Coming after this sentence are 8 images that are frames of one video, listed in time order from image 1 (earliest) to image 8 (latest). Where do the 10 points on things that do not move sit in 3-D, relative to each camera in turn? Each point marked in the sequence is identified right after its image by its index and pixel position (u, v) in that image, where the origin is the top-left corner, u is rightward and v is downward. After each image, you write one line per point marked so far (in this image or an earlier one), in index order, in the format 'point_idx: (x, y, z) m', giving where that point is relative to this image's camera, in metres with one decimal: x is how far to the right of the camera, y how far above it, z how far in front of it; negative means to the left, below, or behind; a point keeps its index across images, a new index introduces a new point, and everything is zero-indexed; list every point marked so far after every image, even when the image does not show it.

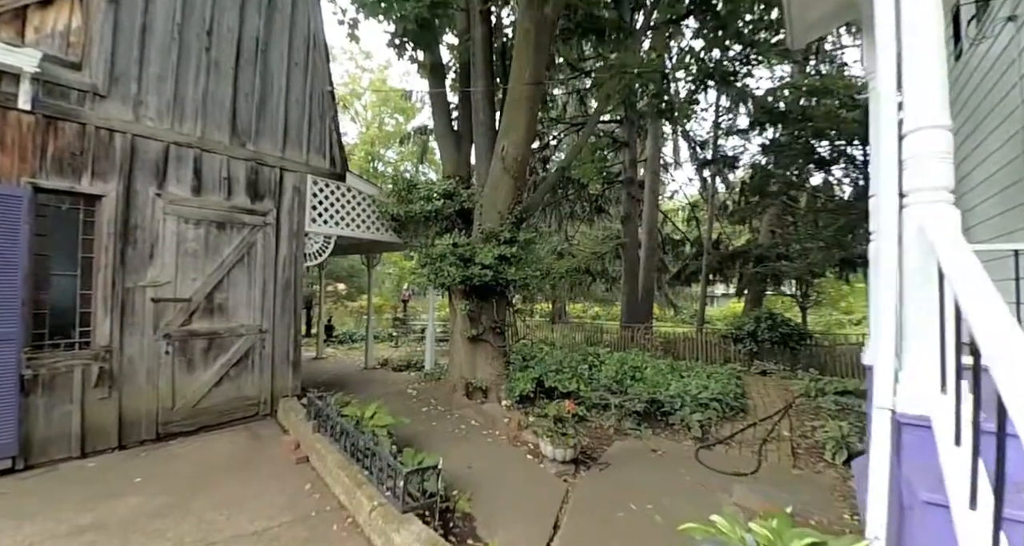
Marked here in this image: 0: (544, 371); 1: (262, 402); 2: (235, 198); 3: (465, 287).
0: (+0.5, -1.2, +5.4) m
1: (-3.0, -1.6, +5.3) m
2: (-3.2, +0.9, +5.1) m
3: (-0.7, -0.2, +5.7) m
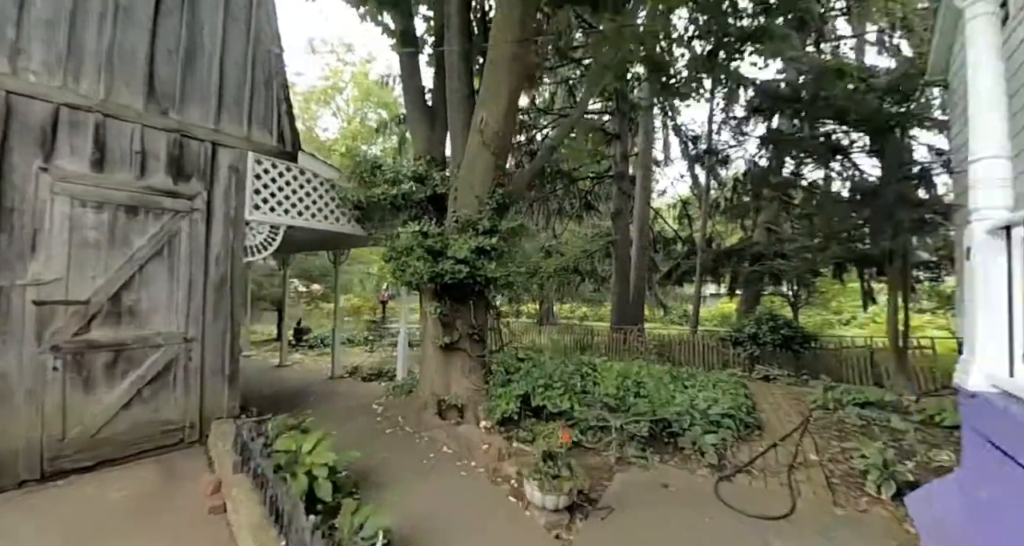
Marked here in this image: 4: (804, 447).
0: (+0.2, -1.1, +4.5) m
1: (-3.2, -1.5, +4.3) m
2: (-3.5, +0.9, +4.1) m
3: (-0.9, -0.1, +4.8) m
4: (+3.5, -2.1, +5.0) m
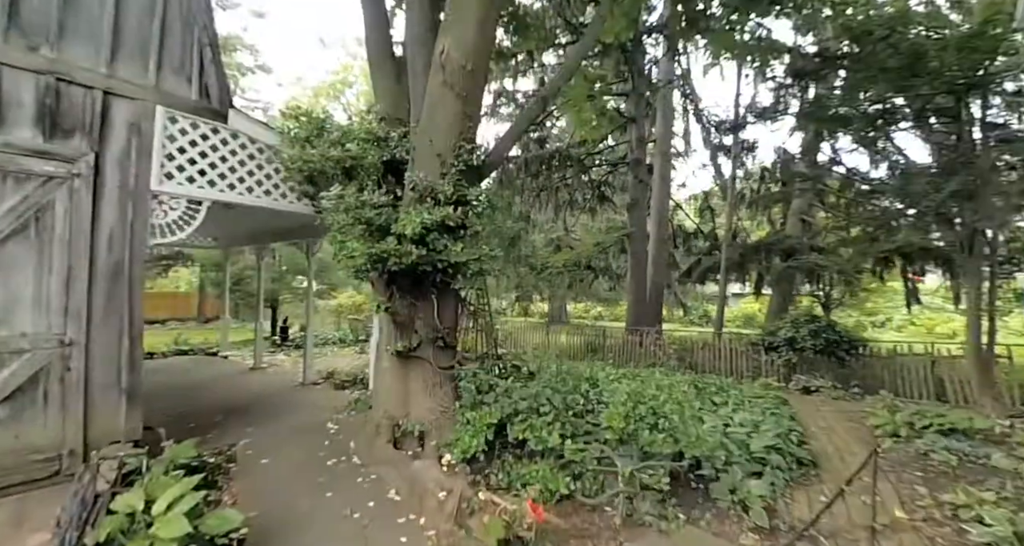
0: (0.0, -1.0, +3.3) m
1: (-3.5, -1.4, +3.2) m
2: (-3.7, +1.1, +3.1) m
3: (-1.1, 0.0, +3.6) m
4: (+3.3, -2.0, +3.7) m
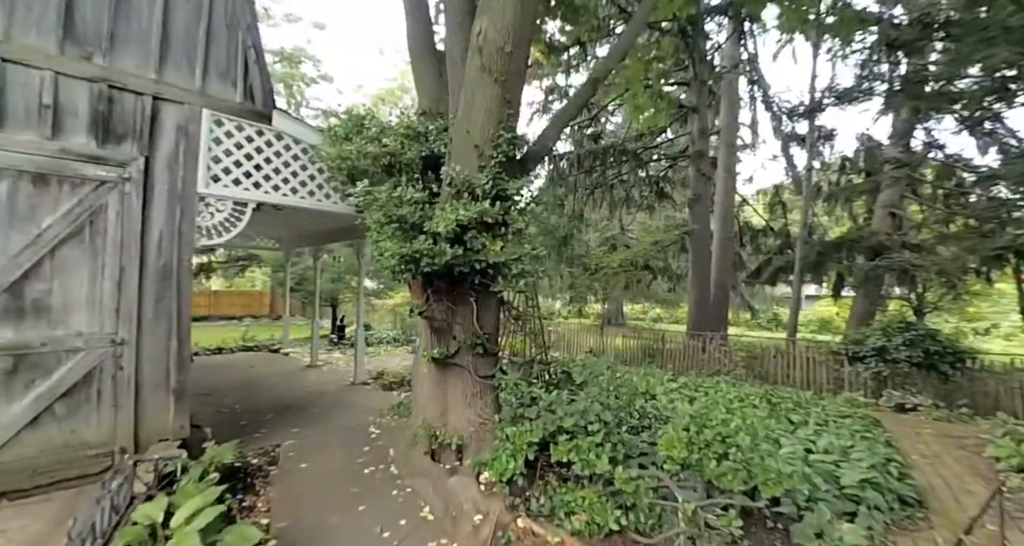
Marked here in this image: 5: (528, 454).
0: (+0.3, -1.0, +2.9) m
1: (-3.2, -1.4, +3.3) m
2: (-3.4, +1.0, +3.2) m
3: (-0.8, 0.0, +3.4) m
4: (+3.6, -2.0, +2.9) m
5: (+0.1, -1.2, +2.7) m
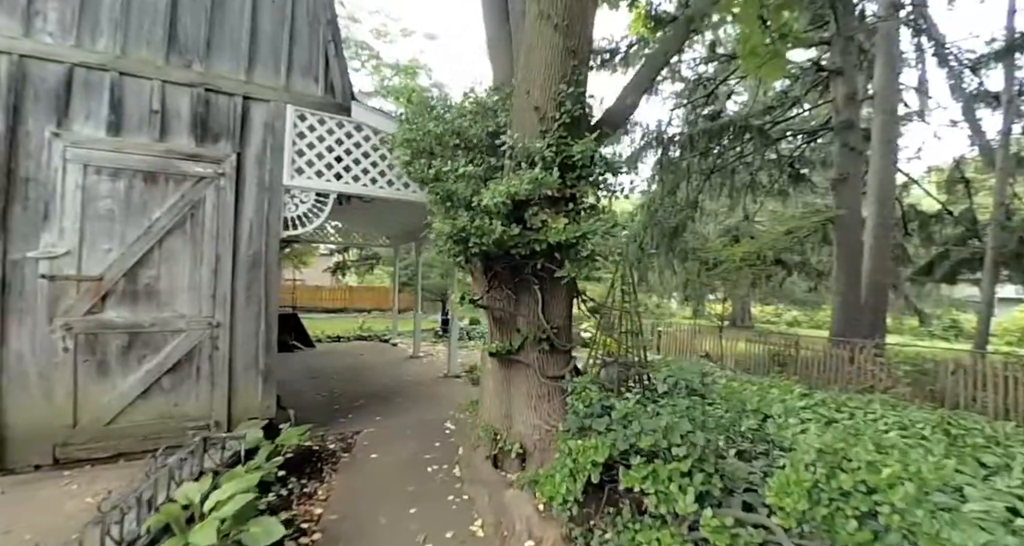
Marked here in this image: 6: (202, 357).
0: (+0.7, -0.9, +2.4) m
1: (-2.6, -1.3, +3.6) m
2: (-2.9, +1.2, +3.5) m
3: (-0.3, +0.1, +3.1) m
4: (+3.9, -1.9, +1.5) m
5: (+0.4, -1.1, +2.2) m
6: (-2.7, -0.7, +3.6) m
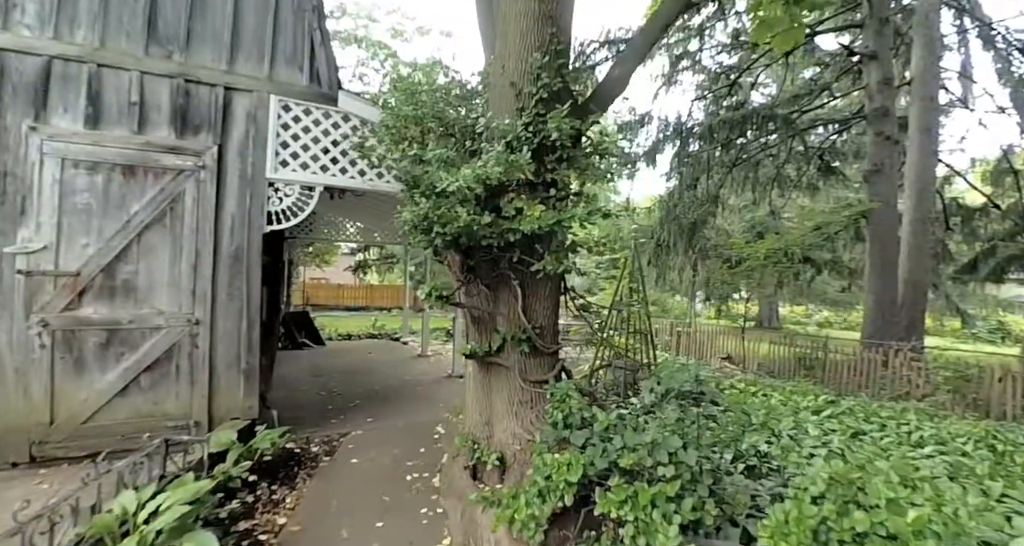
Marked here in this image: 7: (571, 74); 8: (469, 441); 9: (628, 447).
0: (+0.5, -0.9, +2.1) m
1: (-2.7, -1.3, +3.5) m
2: (-3.0, +1.2, +3.4) m
3: (-0.4, +0.1, +2.8) m
4: (+3.6, -1.9, +1.0) m
5: (+0.2, -1.0, +1.9) m
6: (-2.8, -0.7, +3.5) m
7: (+0.3, +1.2, +2.5) m
8: (-0.3, -1.2, +2.9) m
9: (+0.5, -0.8, +1.9) m
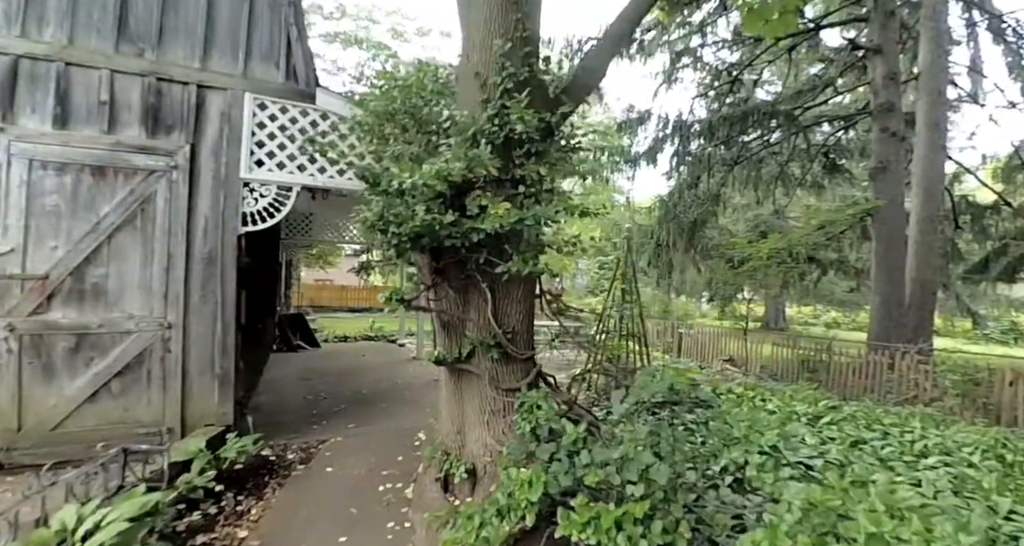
0: (+0.3, -0.9, +2.0) m
1: (-2.9, -1.3, +3.4) m
2: (-3.1, +1.2, +3.4) m
3: (-0.6, +0.1, +2.7) m
4: (+3.4, -1.9, +0.9) m
5: (+0.1, -1.0, +1.8) m
6: (-2.9, -0.7, +3.4) m
7: (+0.2, +1.2, +2.3) m
8: (-0.5, -1.2, +2.8) m
9: (+0.4, -0.8, +1.8) m
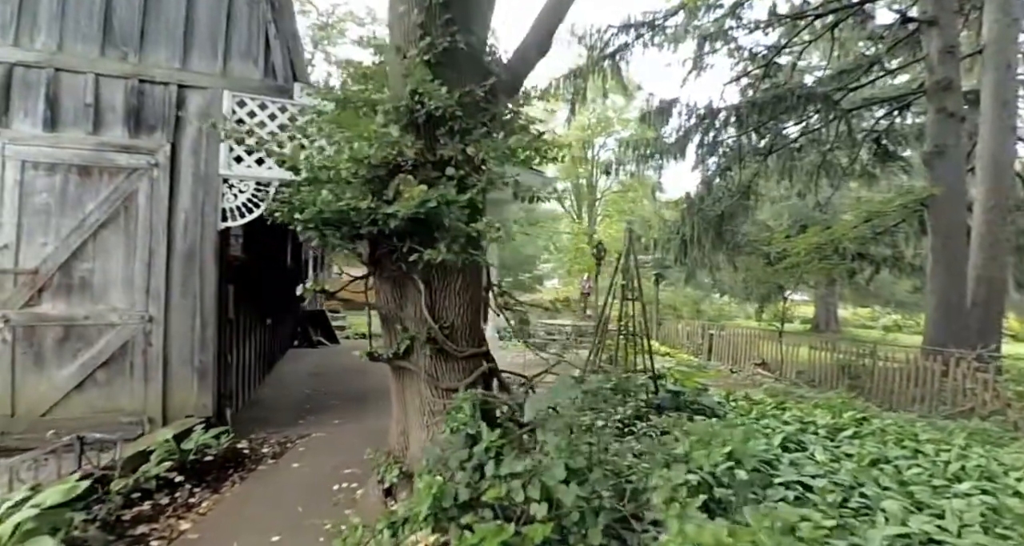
0: (-0.1, -0.9, +1.8) m
1: (-3.1, -1.3, +3.5) m
2: (-3.4, +1.2, +3.5) m
3: (-0.9, +0.1, +2.6) m
4: (+2.9, -1.8, +0.4) m
5: (-0.4, -1.0, +1.6) m
6: (-3.2, -0.7, +3.5) m
7: (-0.2, +1.2, +2.2) m
8: (-0.8, -1.2, +2.7) m
9: (-0.1, -0.8, +1.6) m
